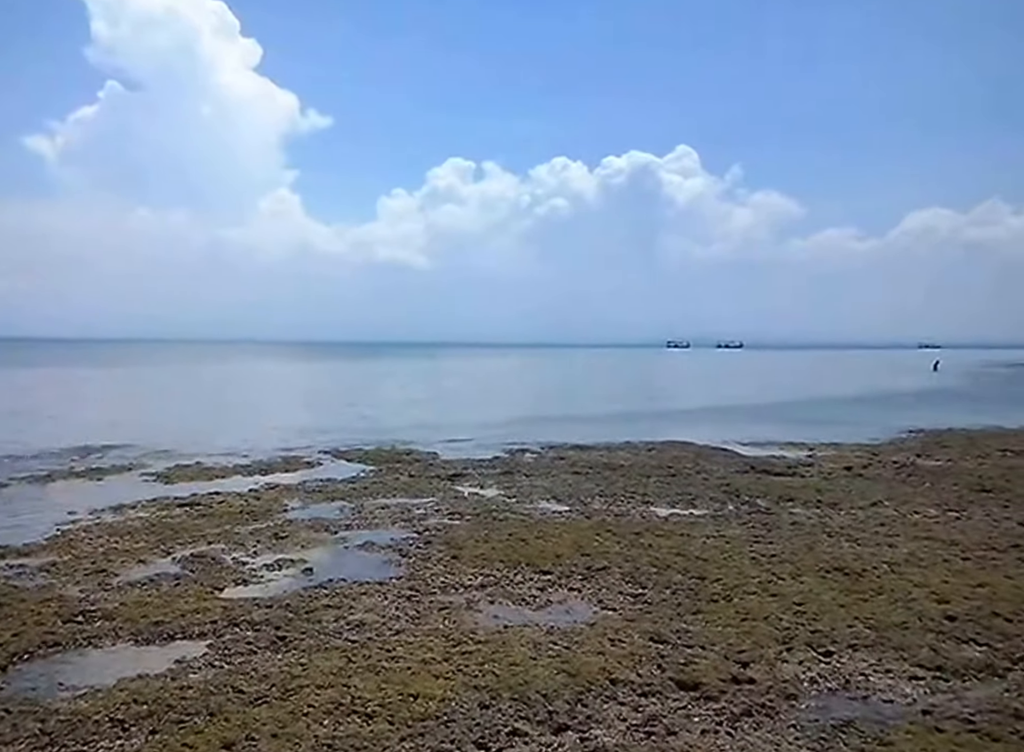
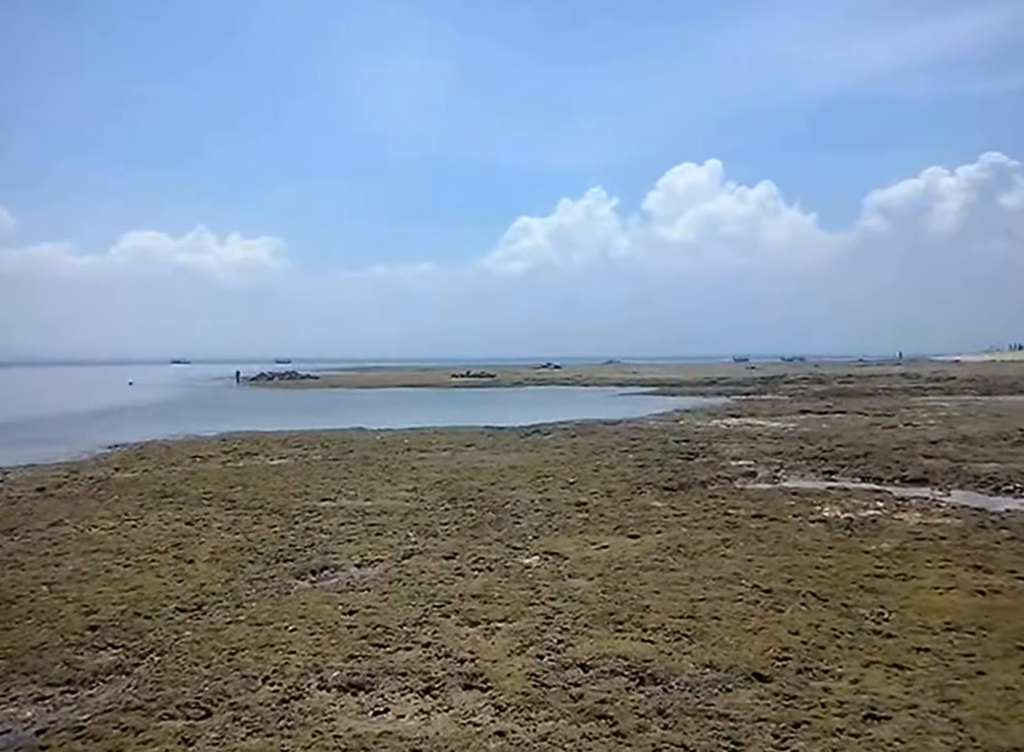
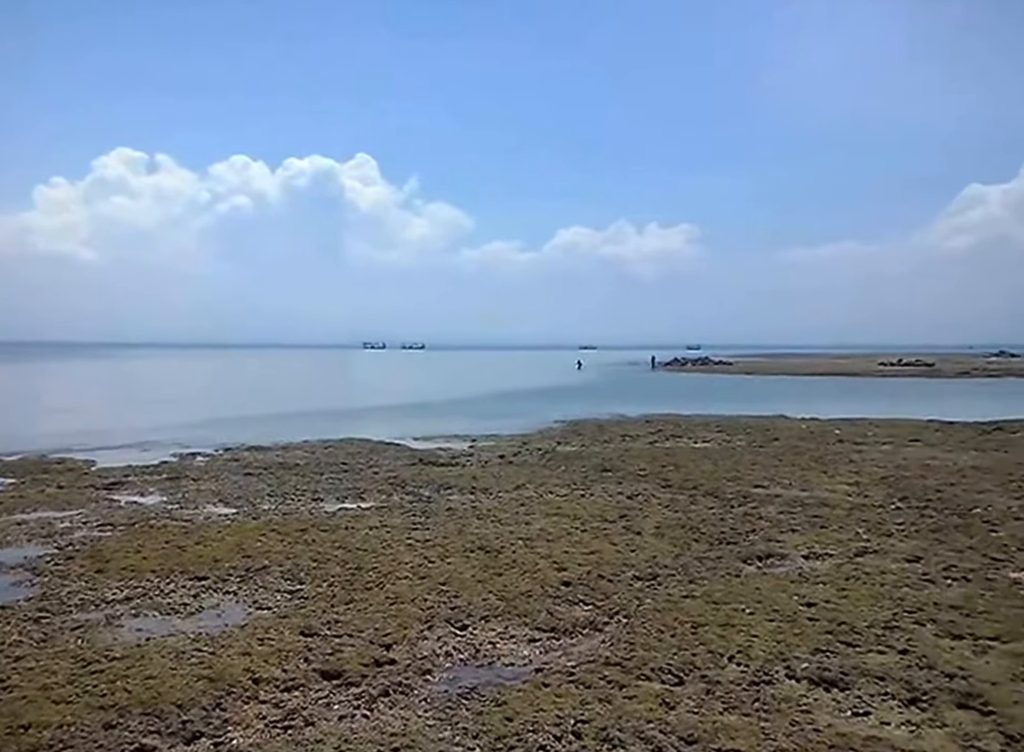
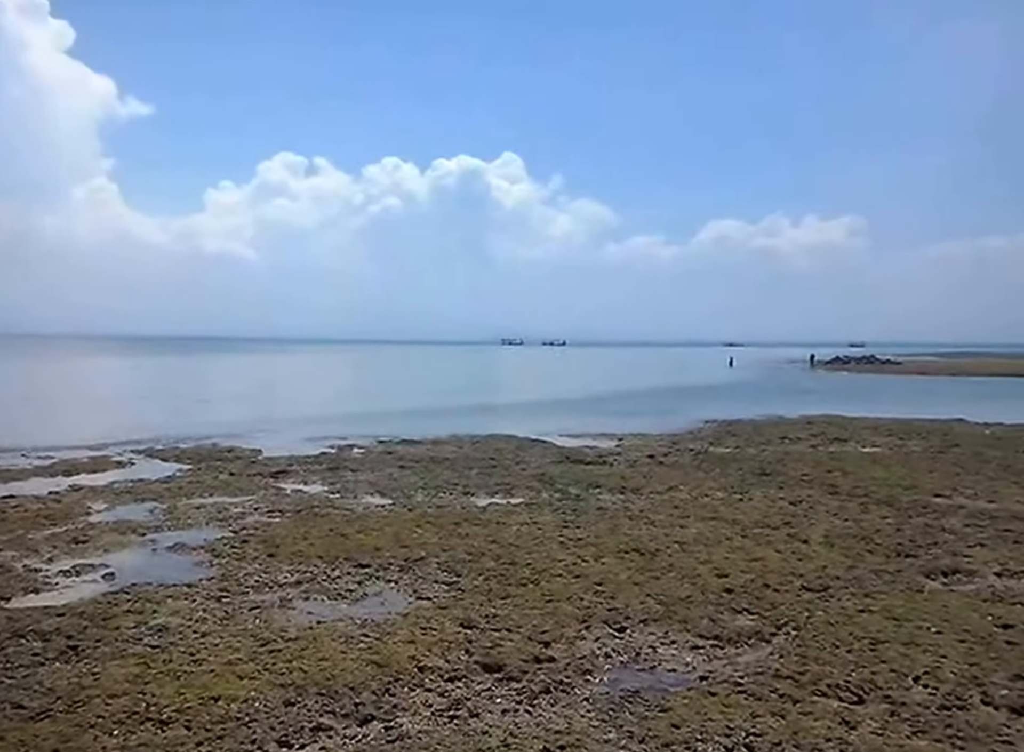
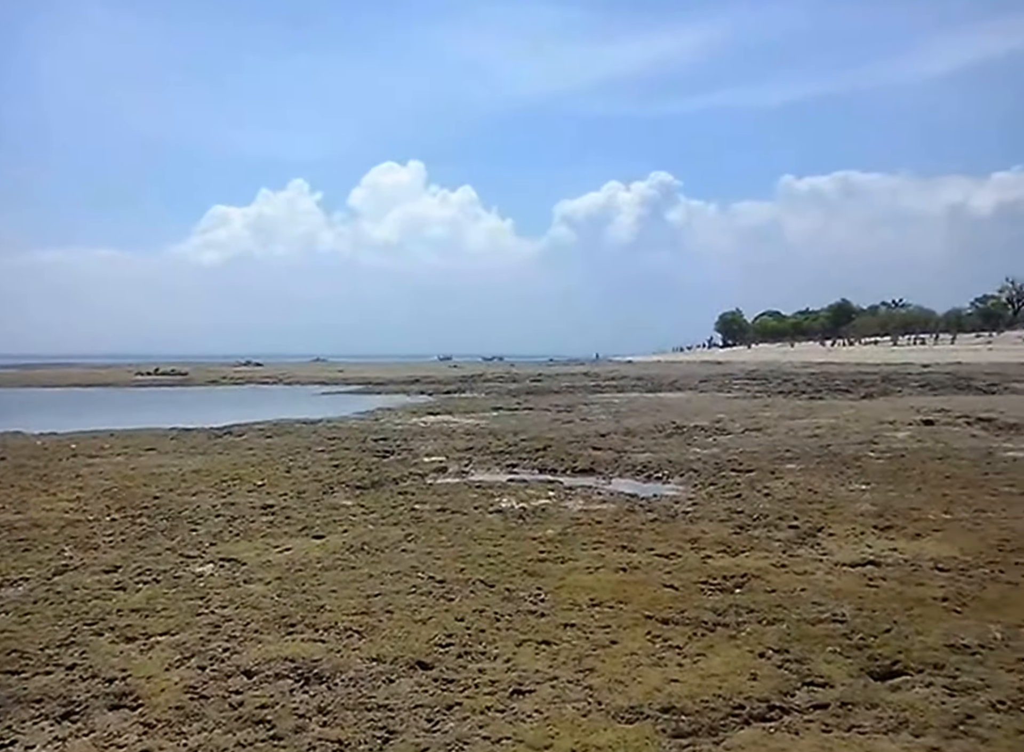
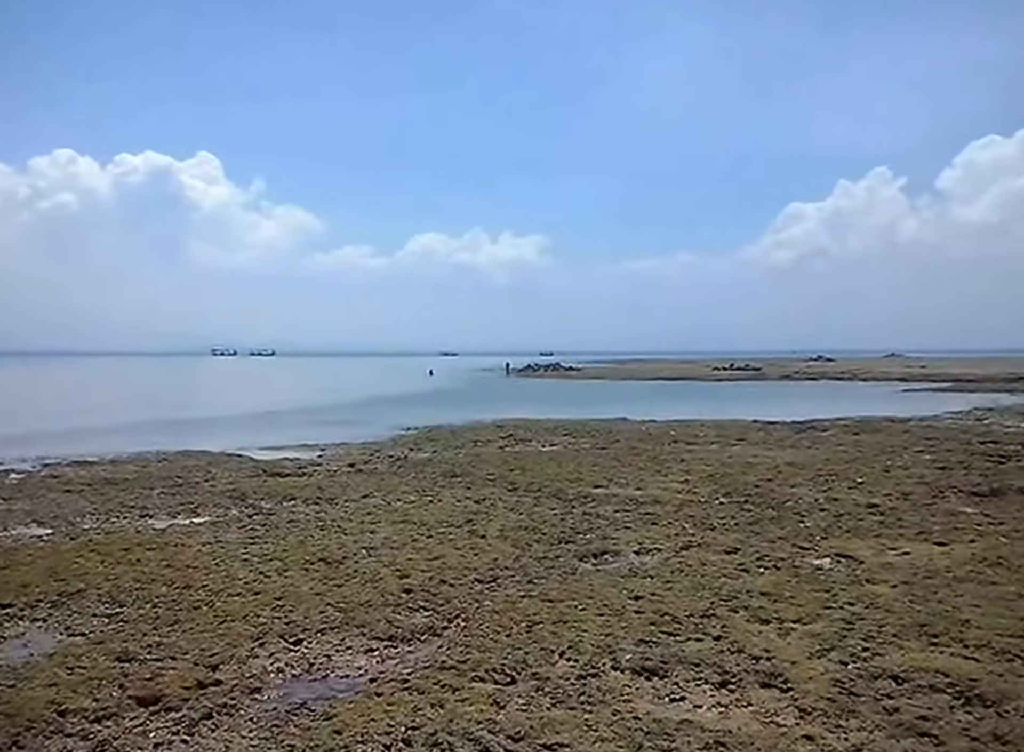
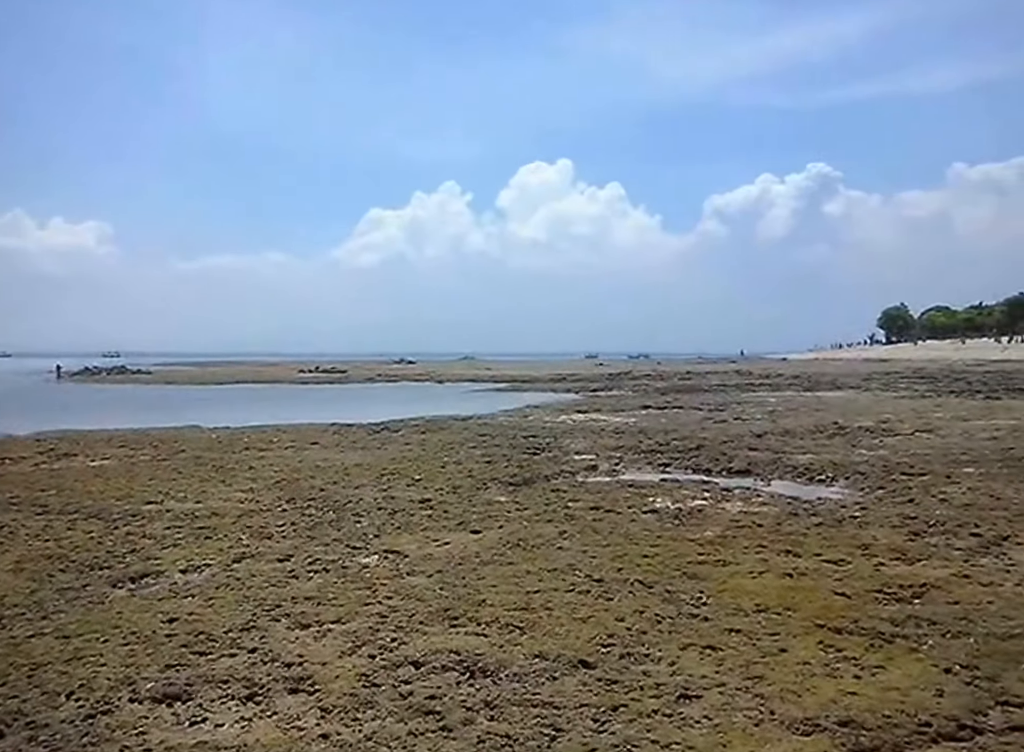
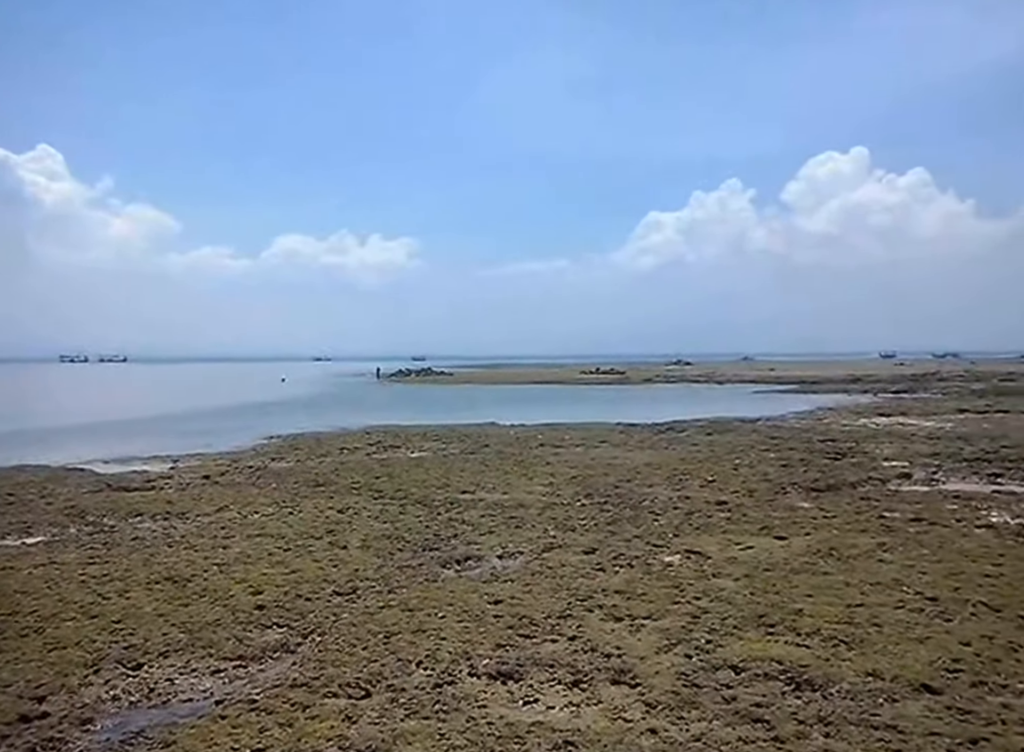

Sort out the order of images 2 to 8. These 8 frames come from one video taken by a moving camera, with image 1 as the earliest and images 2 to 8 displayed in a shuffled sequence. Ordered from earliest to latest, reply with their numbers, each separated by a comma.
4, 3, 6, 8, 2, 7, 5
